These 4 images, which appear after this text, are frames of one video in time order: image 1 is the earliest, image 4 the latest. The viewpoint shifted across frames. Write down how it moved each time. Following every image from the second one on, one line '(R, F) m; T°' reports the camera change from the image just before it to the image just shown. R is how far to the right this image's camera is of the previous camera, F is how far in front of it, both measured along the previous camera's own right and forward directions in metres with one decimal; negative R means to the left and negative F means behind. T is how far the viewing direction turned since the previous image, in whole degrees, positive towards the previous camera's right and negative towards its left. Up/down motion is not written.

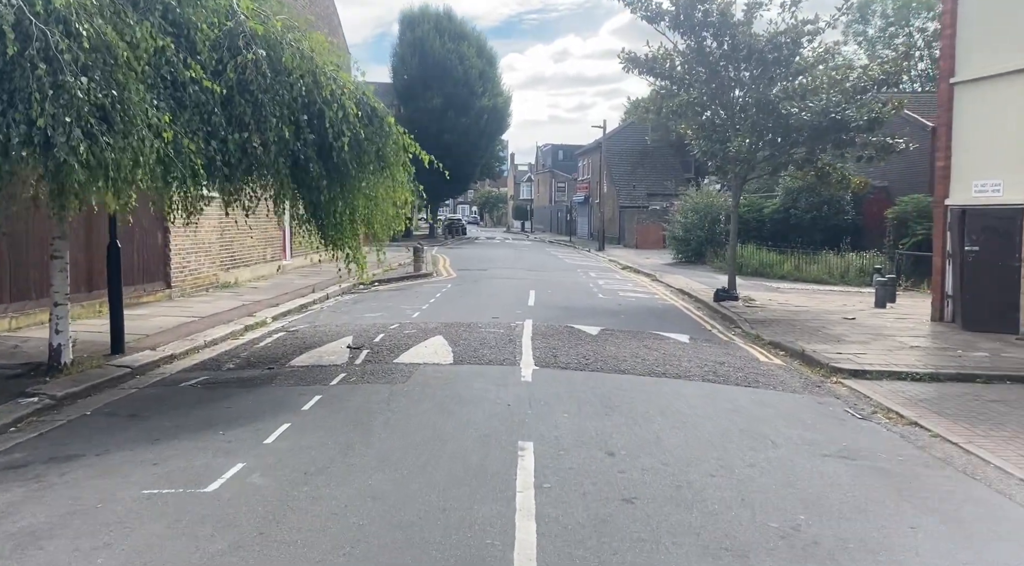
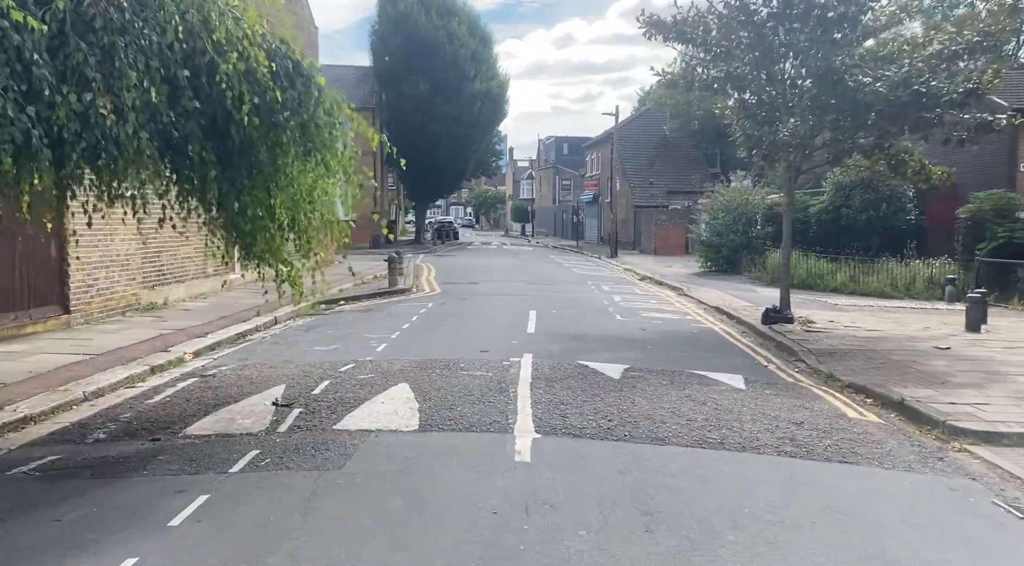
(0.0, +2.9) m; +1°
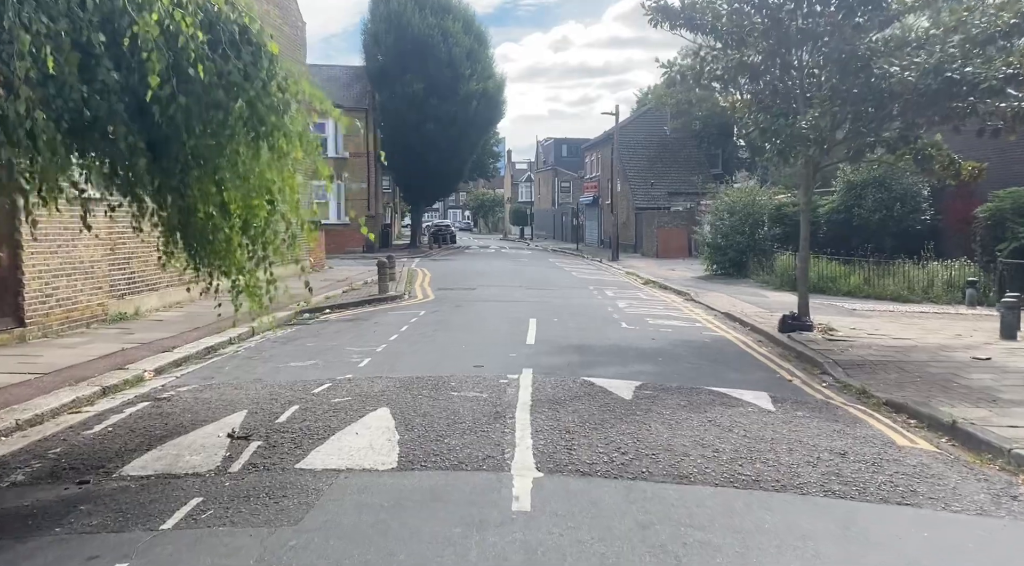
(0.0, +1.1) m; 0°
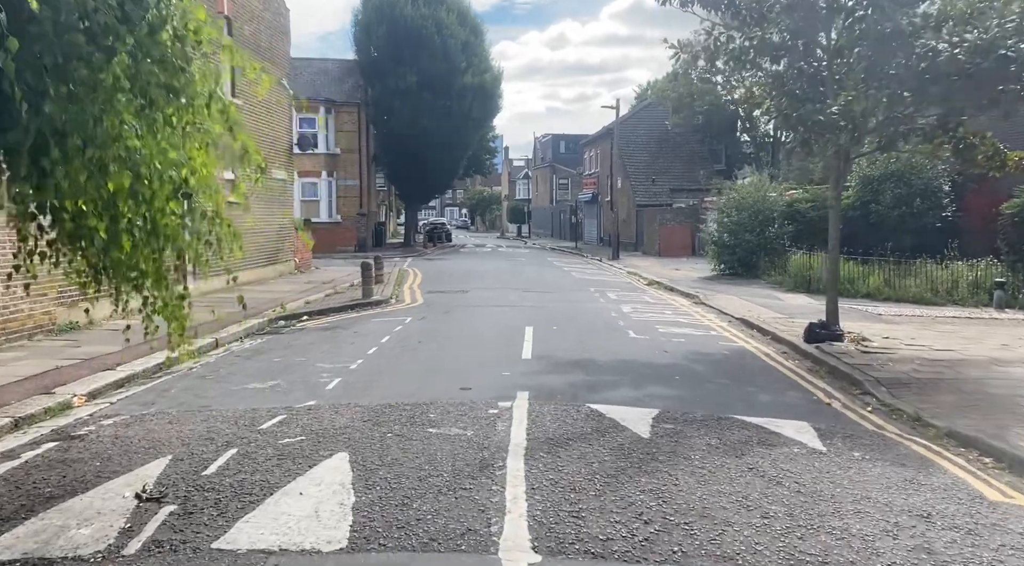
(+0.1, +1.4) m; 0°
